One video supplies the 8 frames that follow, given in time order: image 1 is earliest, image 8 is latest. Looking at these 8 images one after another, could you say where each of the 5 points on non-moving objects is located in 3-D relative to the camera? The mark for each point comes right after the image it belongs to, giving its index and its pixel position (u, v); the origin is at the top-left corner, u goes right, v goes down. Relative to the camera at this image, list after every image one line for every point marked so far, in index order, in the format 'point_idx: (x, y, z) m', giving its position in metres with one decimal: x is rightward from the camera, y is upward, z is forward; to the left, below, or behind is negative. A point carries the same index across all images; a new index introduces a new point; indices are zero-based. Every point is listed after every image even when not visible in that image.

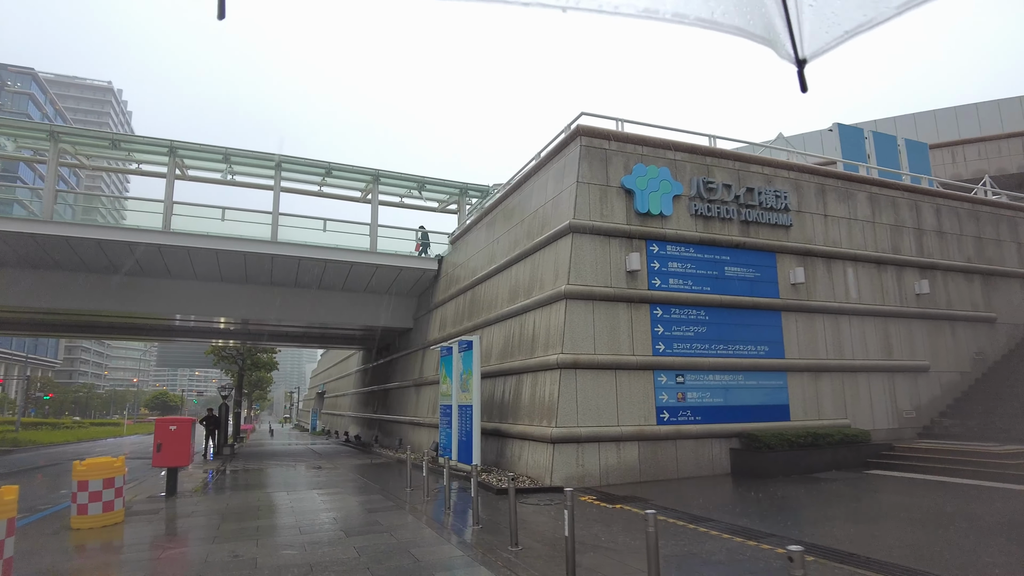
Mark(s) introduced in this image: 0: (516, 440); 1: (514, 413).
0: (+0.1, -2.6, +11.3) m
1: (0.0, -2.2, +11.6) m
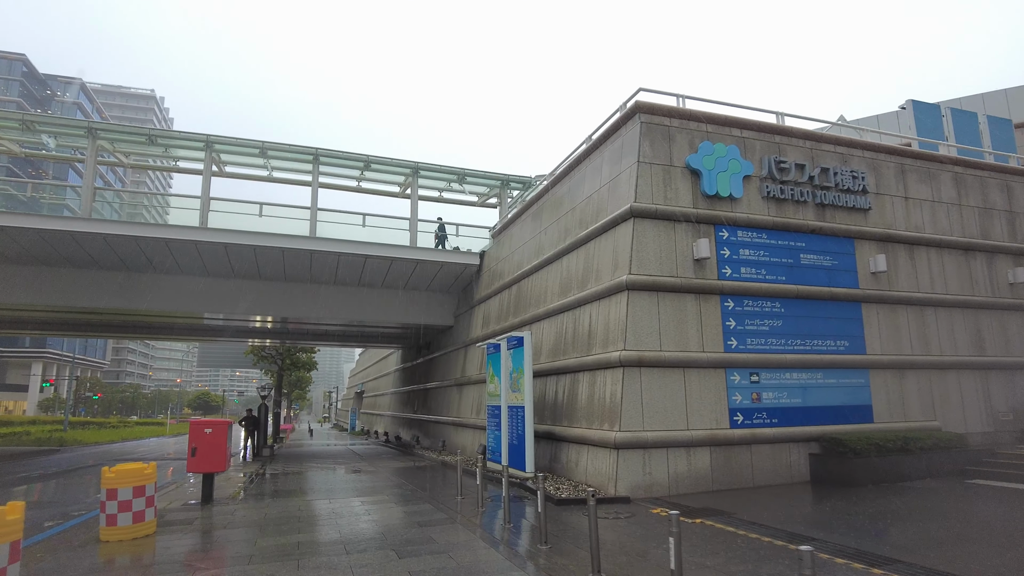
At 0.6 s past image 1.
0: (+1.0, -2.5, +10.4) m
1: (+1.0, -2.1, +10.8) m
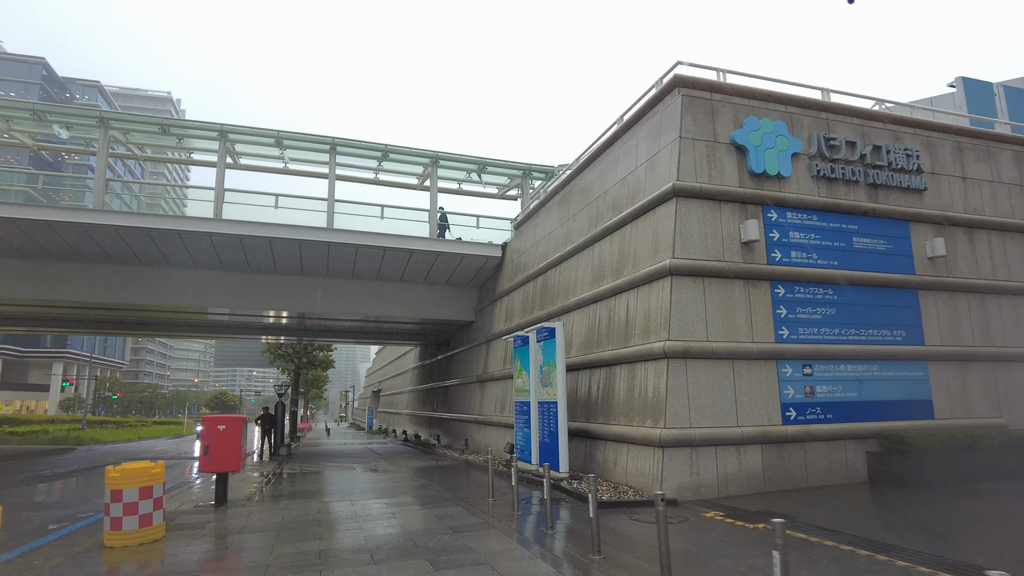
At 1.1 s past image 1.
0: (+1.5, -2.3, +9.7) m
1: (+1.4, -1.9, +10.0) m
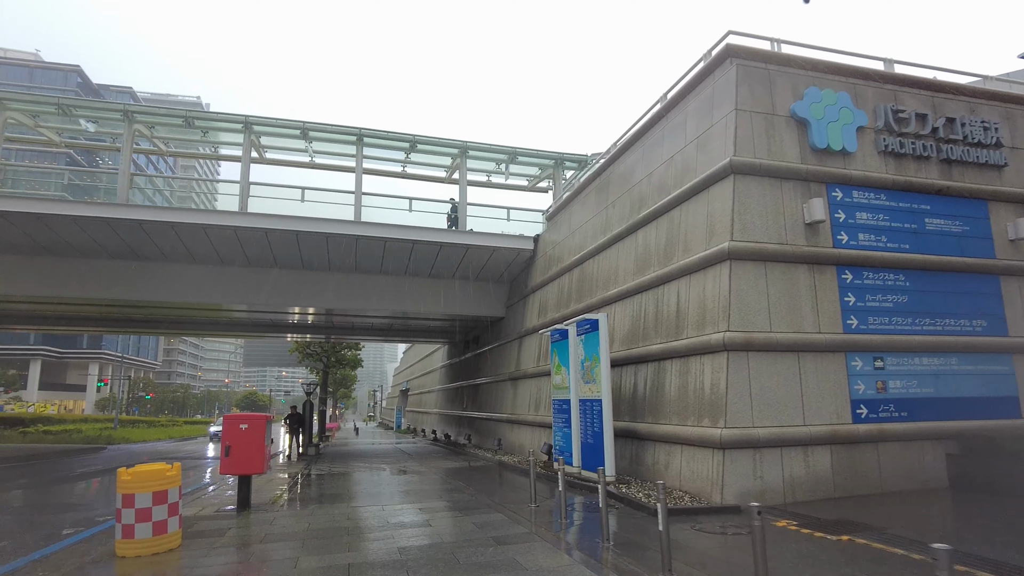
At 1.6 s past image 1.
0: (+2.0, -2.1, +8.9) m
1: (+2.0, -1.7, +9.3) m
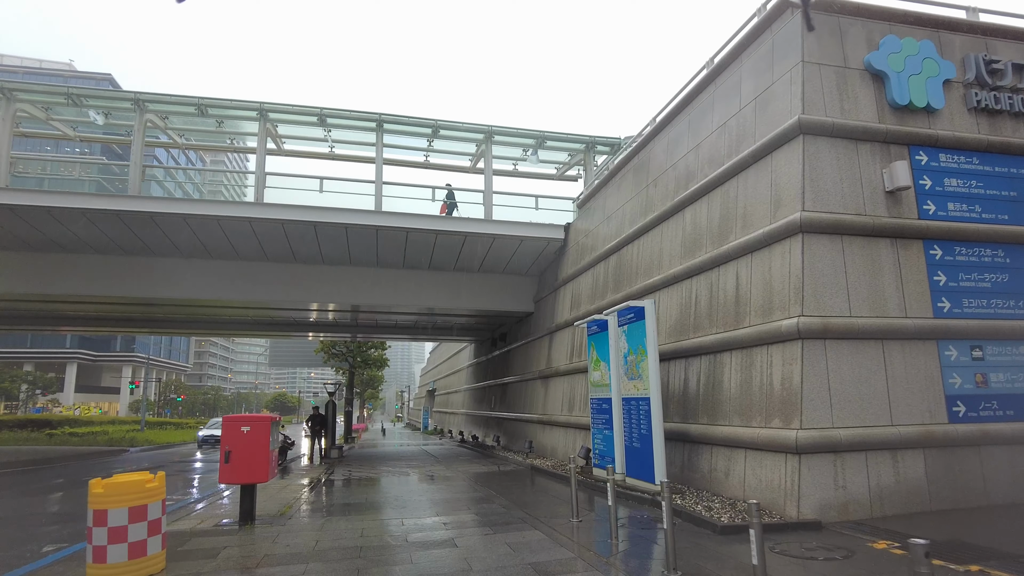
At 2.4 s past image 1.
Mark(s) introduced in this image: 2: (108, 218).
0: (+2.5, -1.9, +7.8) m
1: (+2.5, -1.5, +8.1) m
2: (-9.6, +1.7, +15.6) m
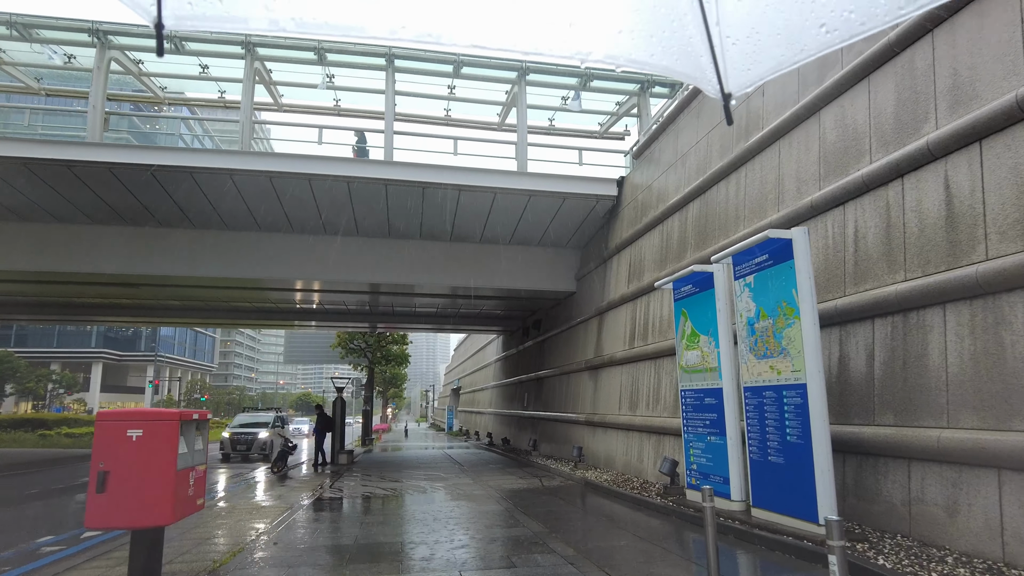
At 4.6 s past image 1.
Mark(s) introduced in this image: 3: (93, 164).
0: (+3.0, -1.2, +4.6) m
1: (+3.0, -0.8, +5.0) m
2: (-8.8, +2.2, +12.8) m
3: (-8.0, +2.4, +12.6) m
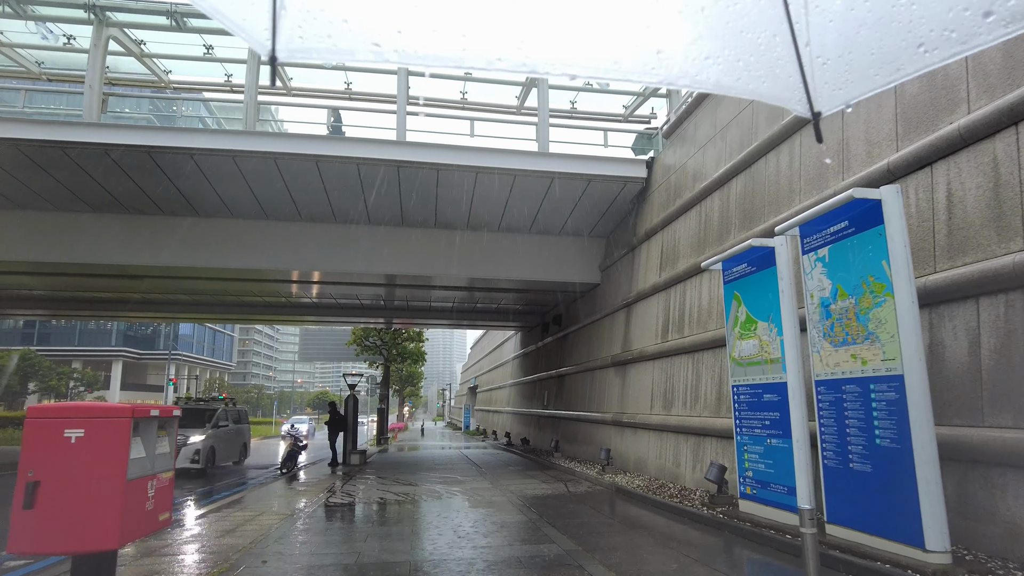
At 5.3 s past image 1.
0: (+3.2, -1.0, +3.6) m
1: (+3.2, -0.7, +4.0) m
2: (-8.4, +2.4, +12.2) m
3: (-7.6, +2.5, +11.9) m
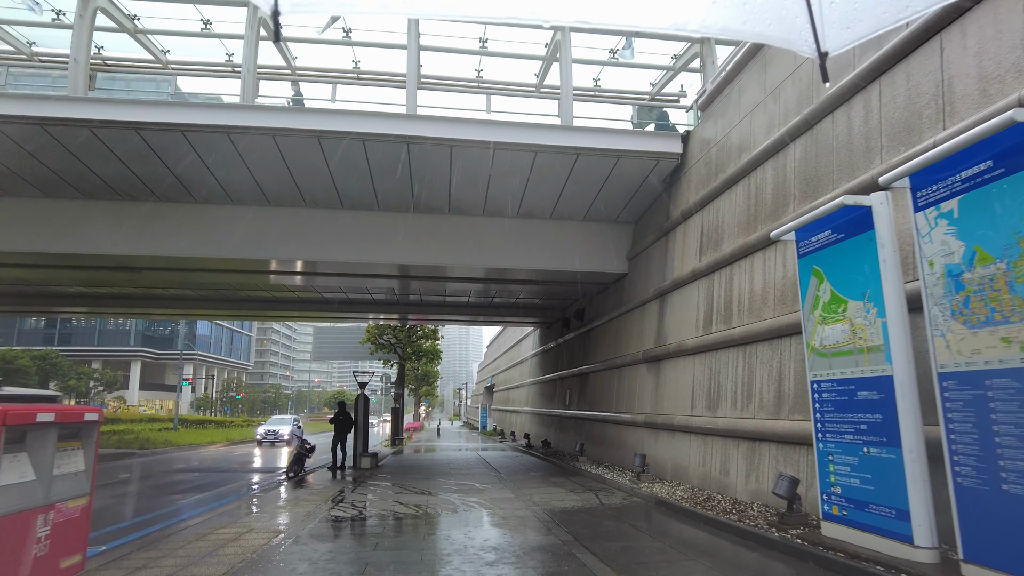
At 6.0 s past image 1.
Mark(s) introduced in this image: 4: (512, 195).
0: (+3.3, -0.8, +2.4) m
1: (+3.4, -0.4, +2.8) m
2: (-8.0, +2.5, +11.2) m
3: (-7.3, +2.7, +10.9) m
4: (0.0, +1.9, +13.3) m
